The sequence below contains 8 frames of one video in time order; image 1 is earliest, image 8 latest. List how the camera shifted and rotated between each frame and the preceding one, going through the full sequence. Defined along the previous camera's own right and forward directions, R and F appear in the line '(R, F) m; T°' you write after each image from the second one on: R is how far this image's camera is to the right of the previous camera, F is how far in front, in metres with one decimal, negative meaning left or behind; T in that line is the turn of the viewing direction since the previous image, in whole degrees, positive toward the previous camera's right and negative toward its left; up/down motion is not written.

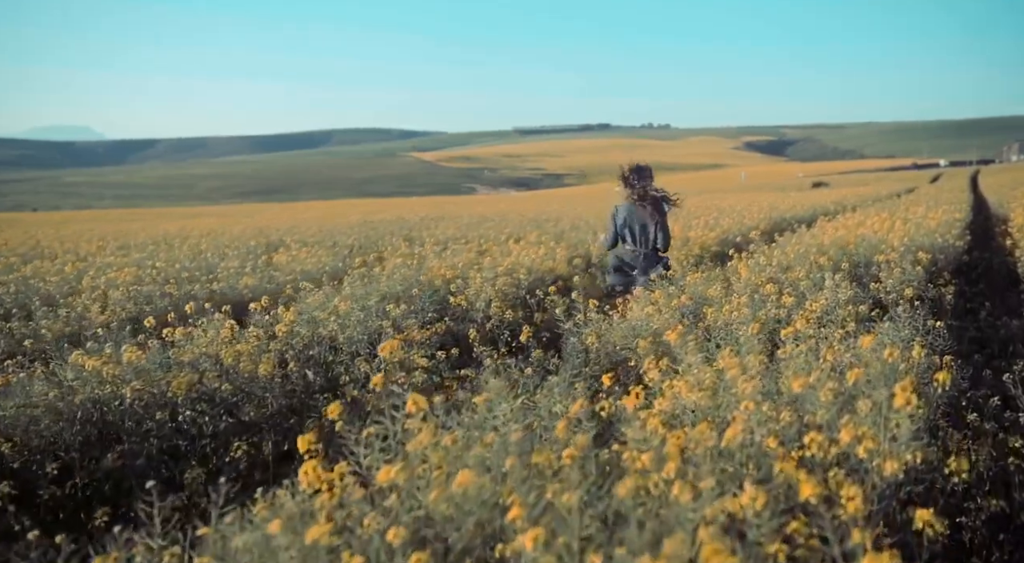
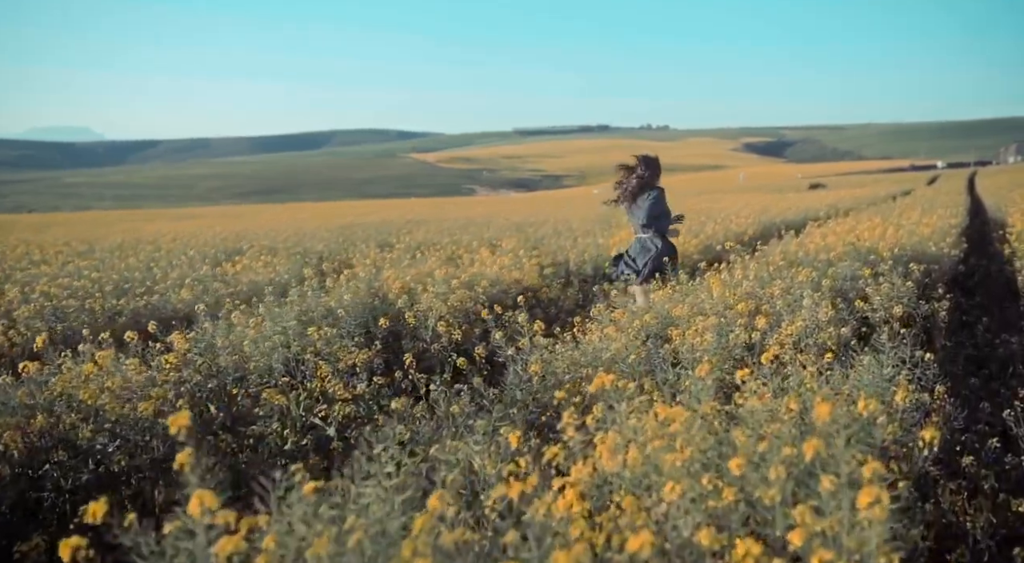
(+0.4, +0.6) m; 0°
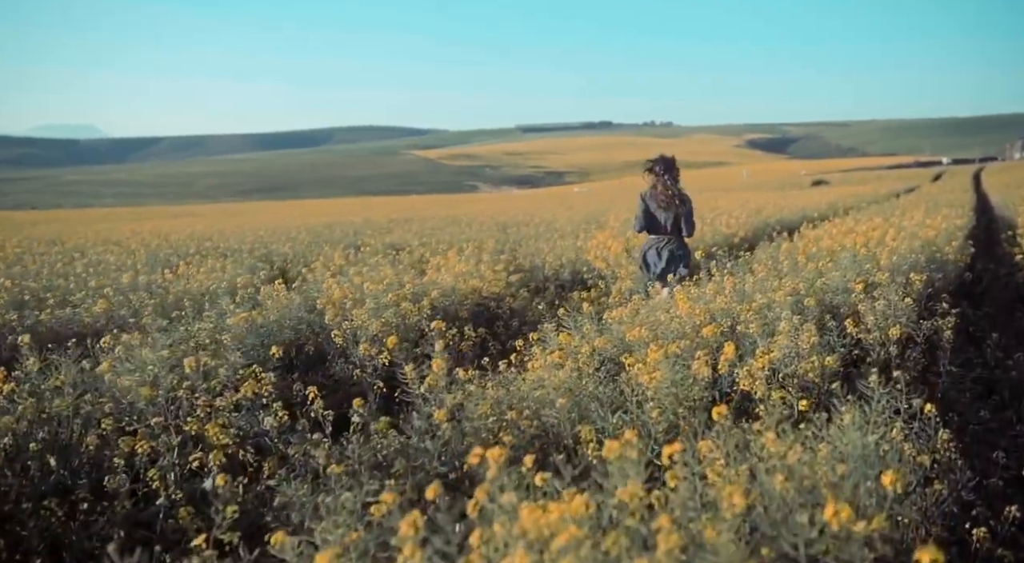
(+0.4, +0.7) m; 0°
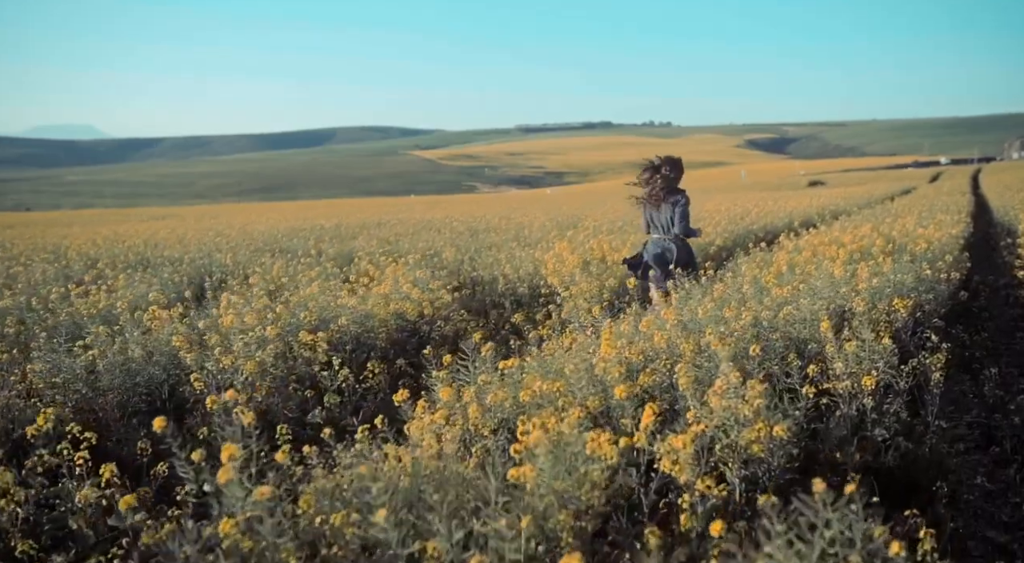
(+0.6, +0.9) m; 0°
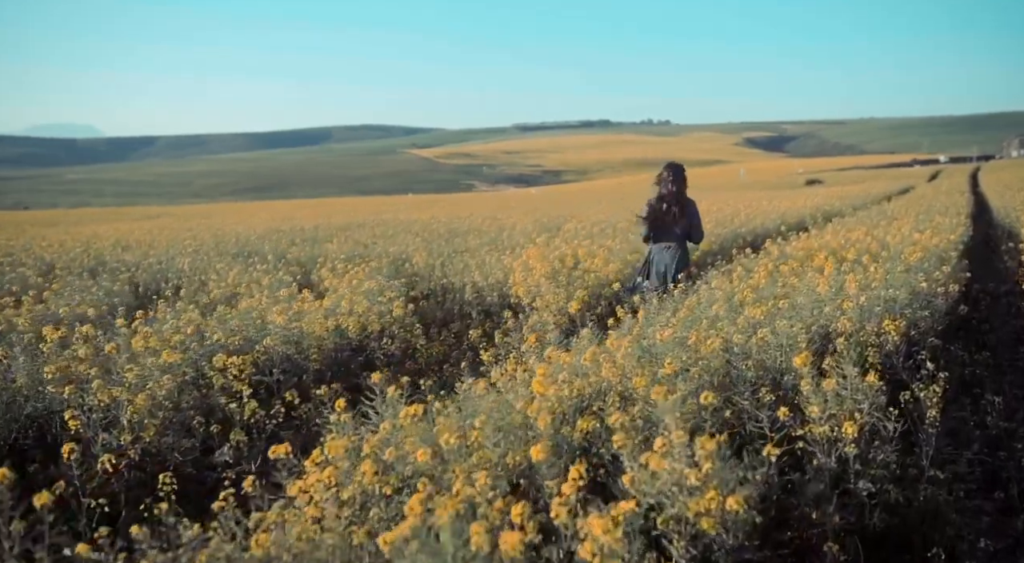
(+0.3, +0.6) m; 0°
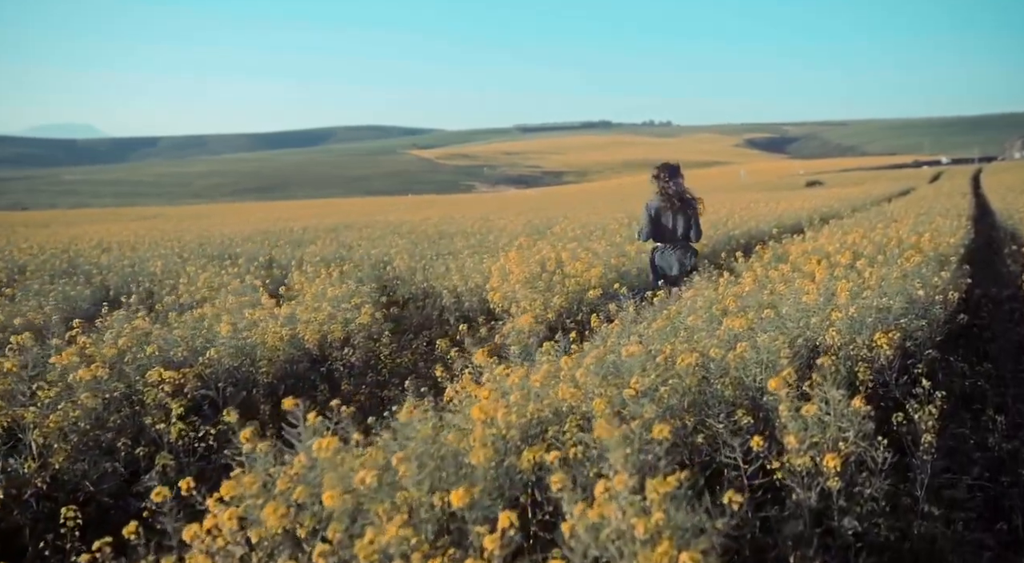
(+0.2, +0.4) m; 0°
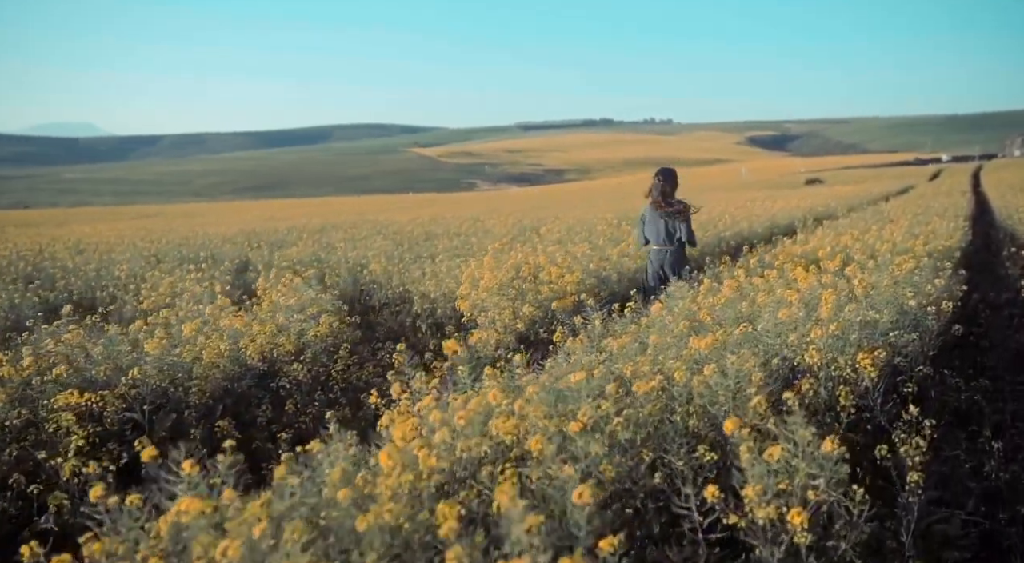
(+0.3, +0.4) m; 0°
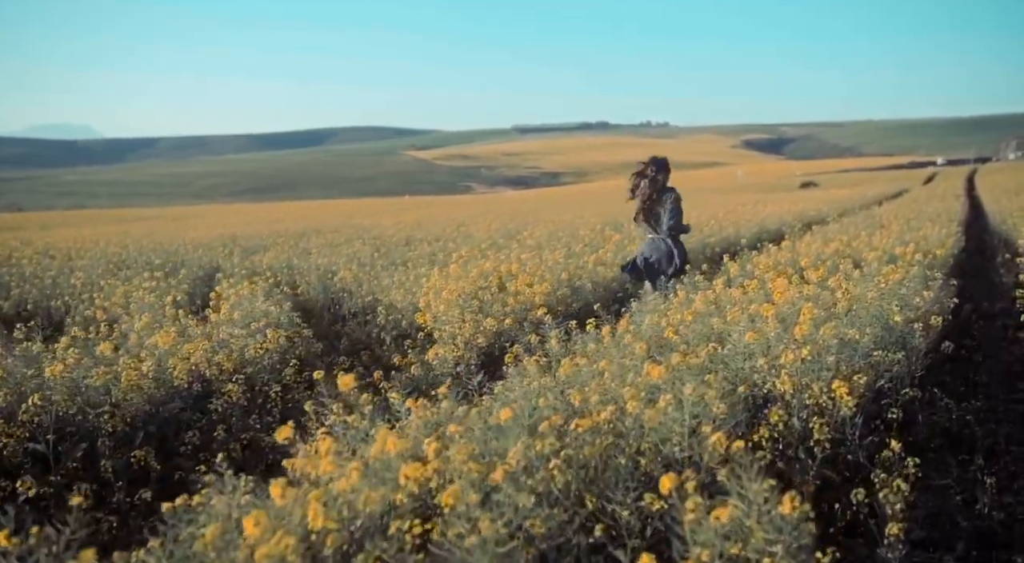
(+0.3, +0.4) m; 0°
